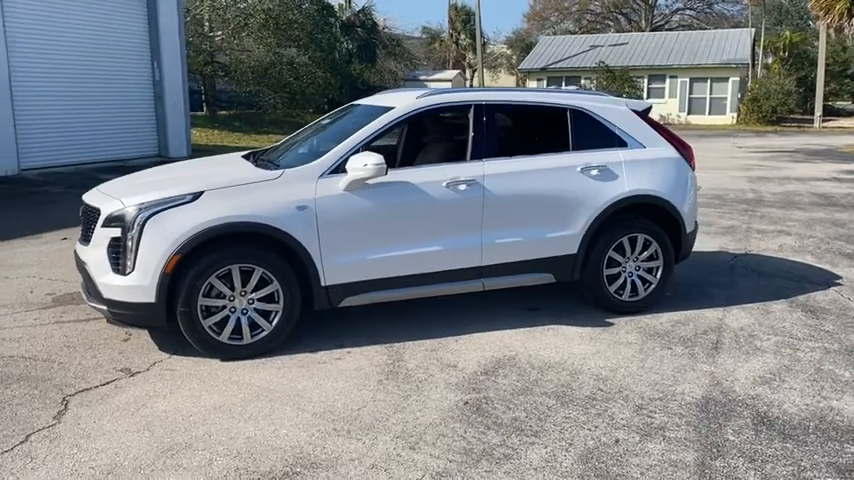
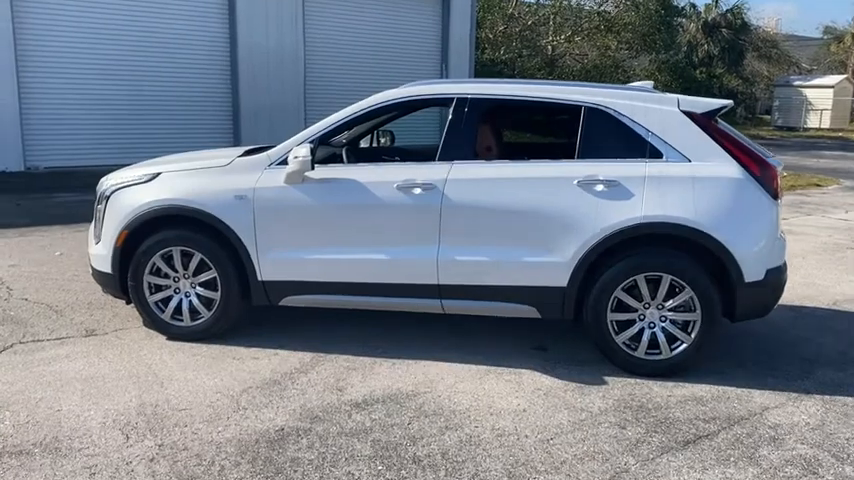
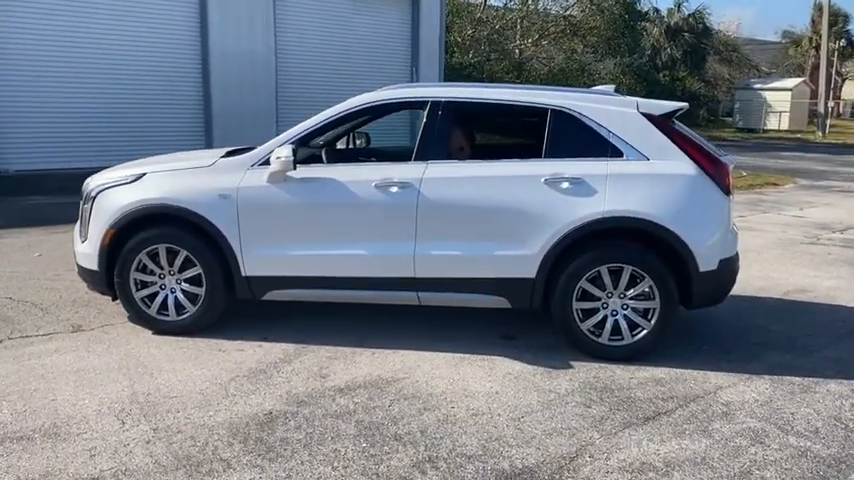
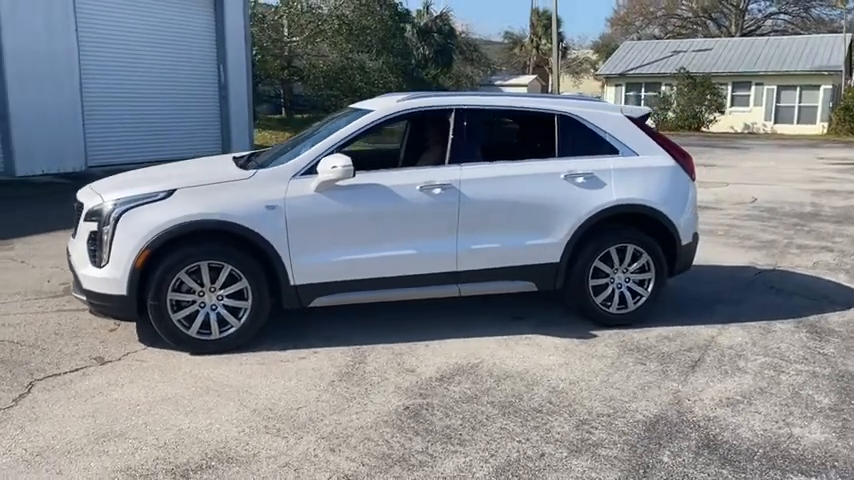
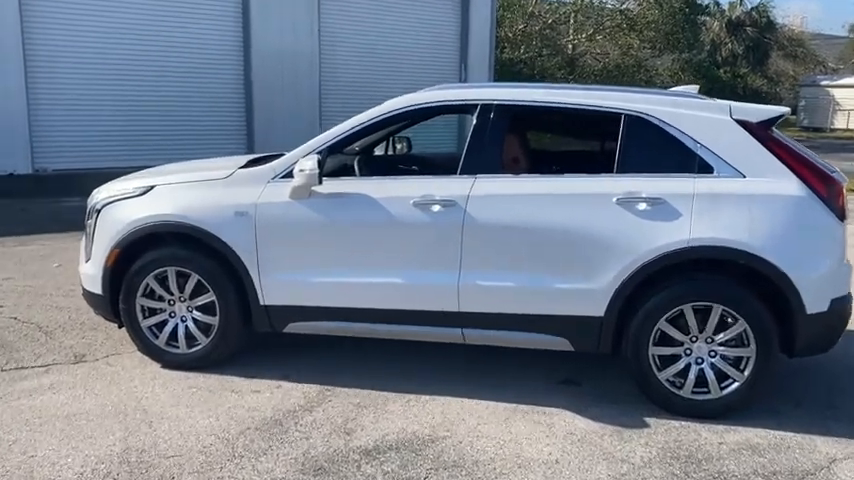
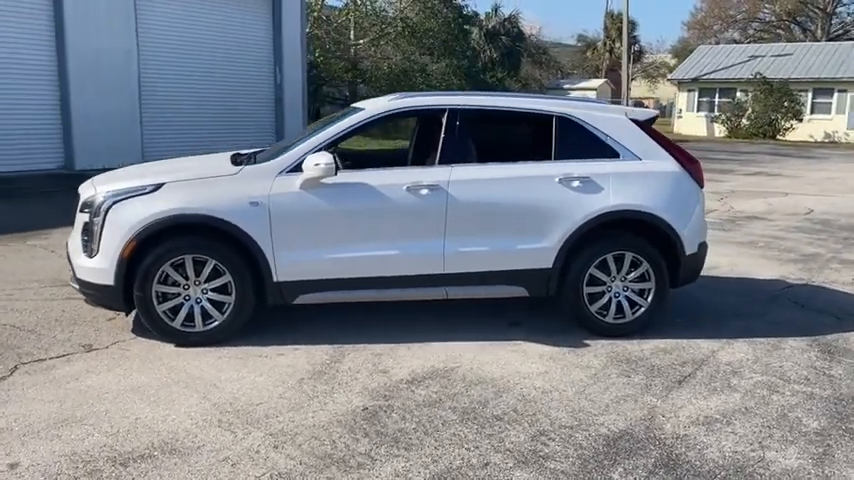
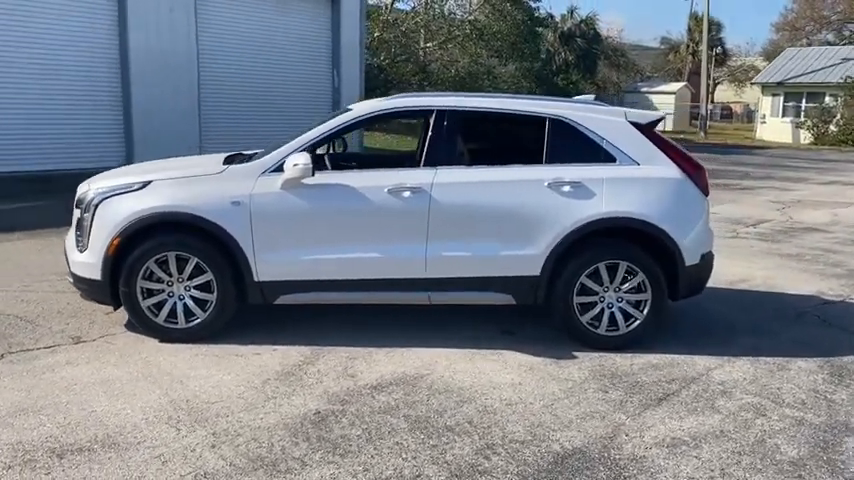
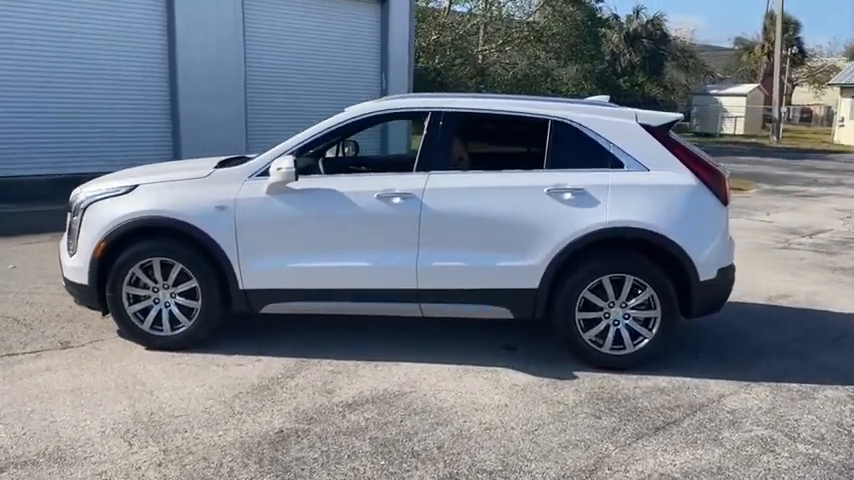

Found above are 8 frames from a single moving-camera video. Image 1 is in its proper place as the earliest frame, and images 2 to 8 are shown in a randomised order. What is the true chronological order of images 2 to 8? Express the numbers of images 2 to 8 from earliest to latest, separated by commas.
4, 6, 7, 8, 3, 2, 5
